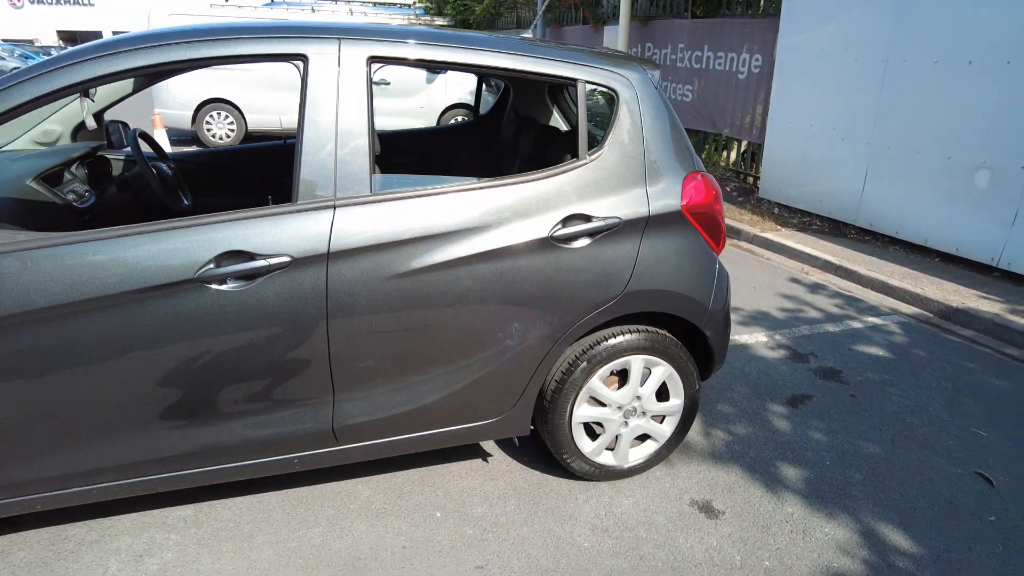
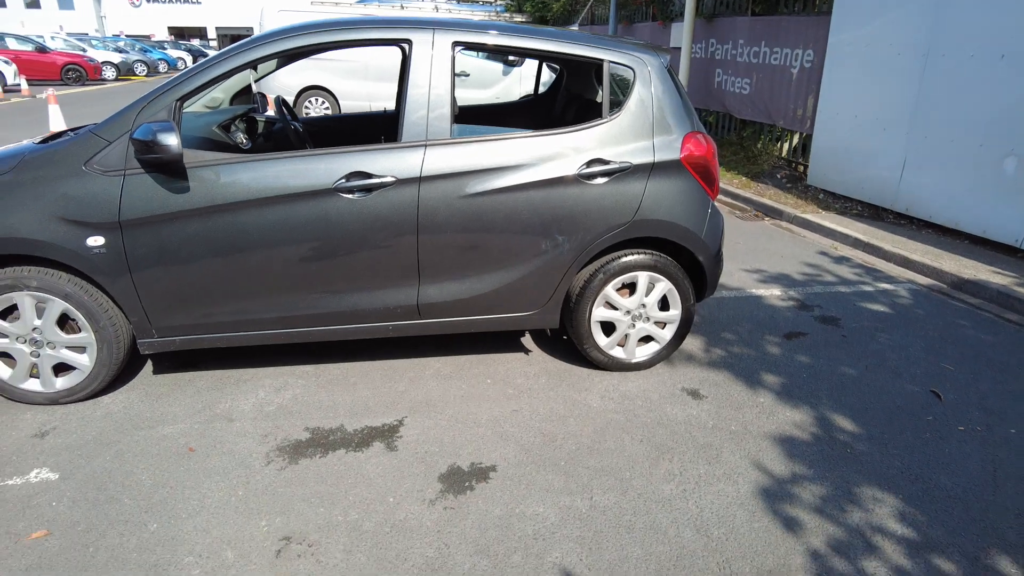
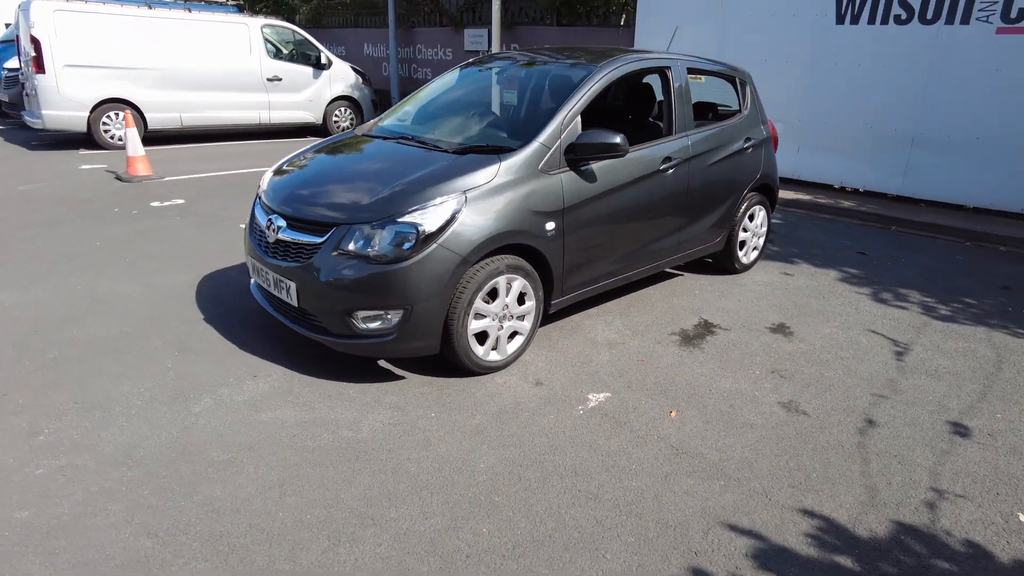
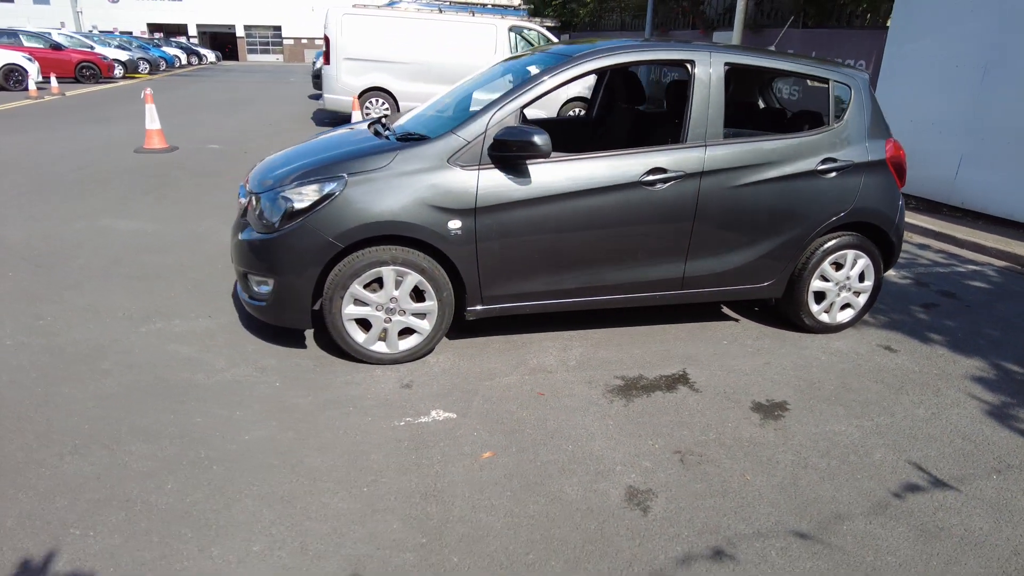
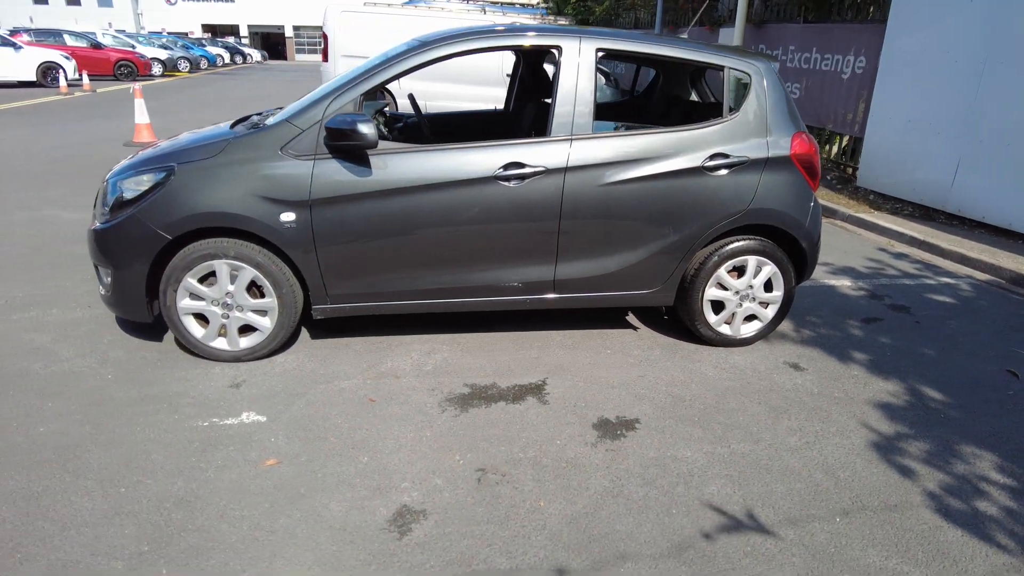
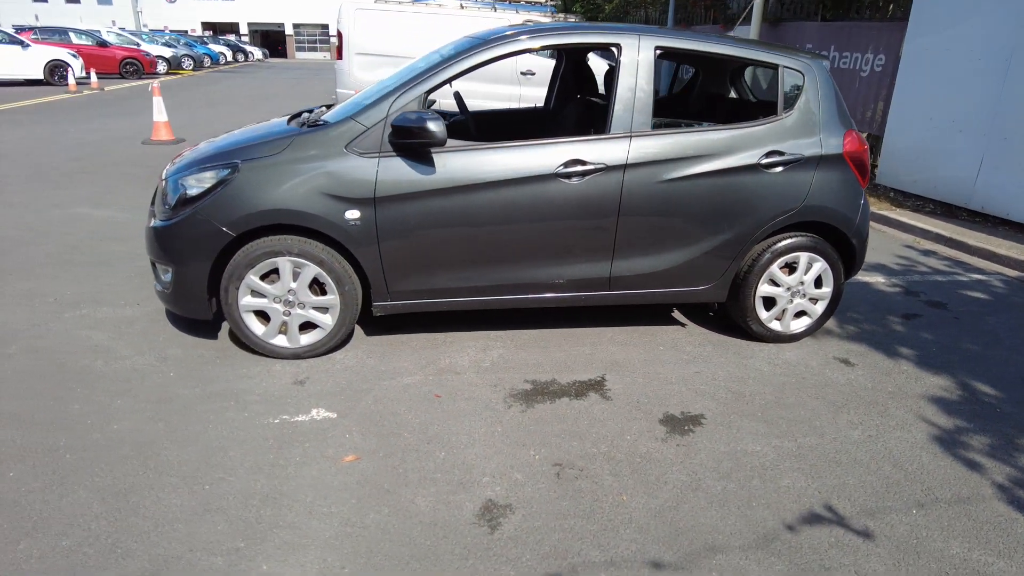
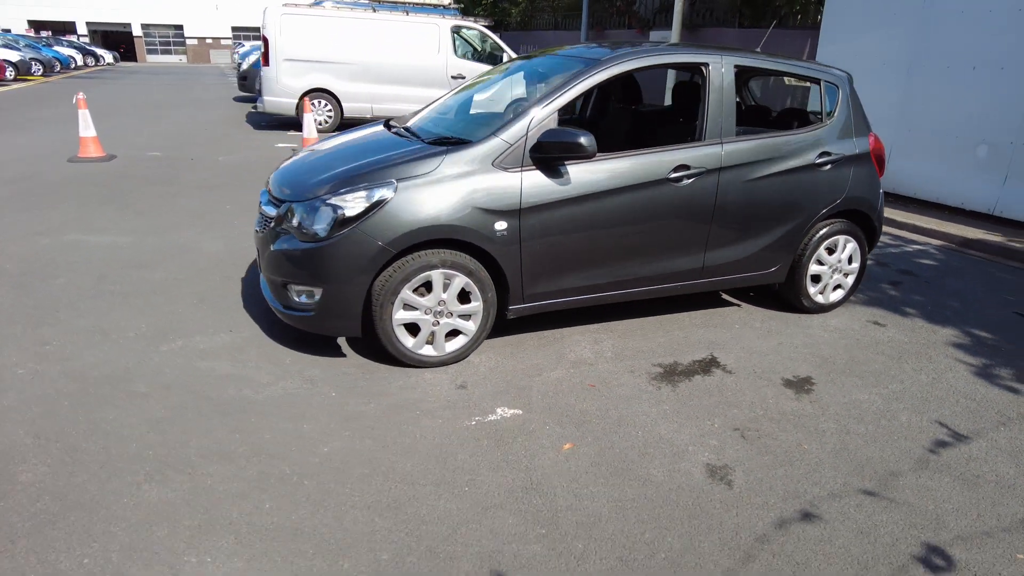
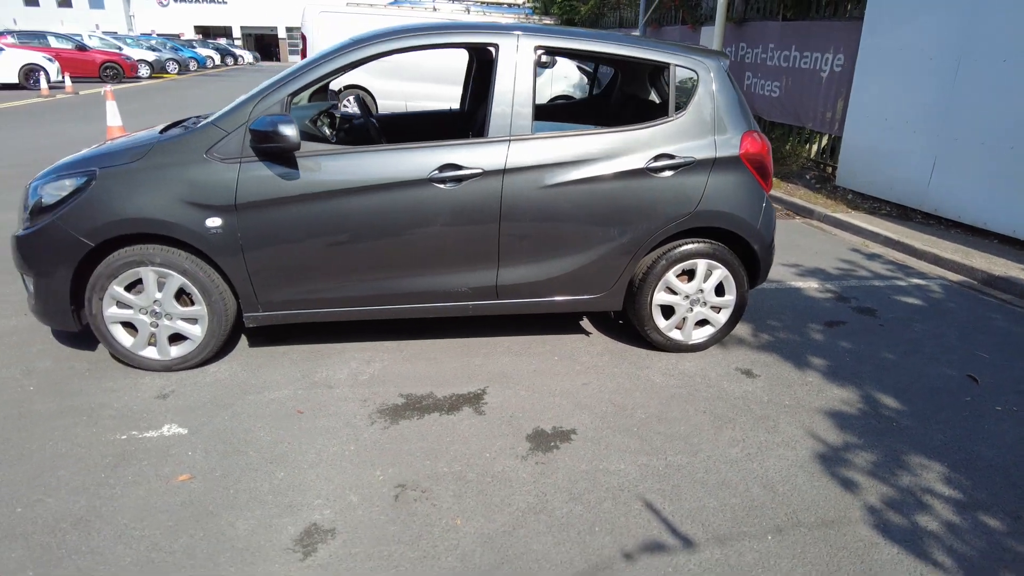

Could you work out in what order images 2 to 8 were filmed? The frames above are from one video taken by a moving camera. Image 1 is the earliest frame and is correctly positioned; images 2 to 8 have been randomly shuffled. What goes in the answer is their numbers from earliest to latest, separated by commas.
2, 8, 5, 6, 4, 7, 3
